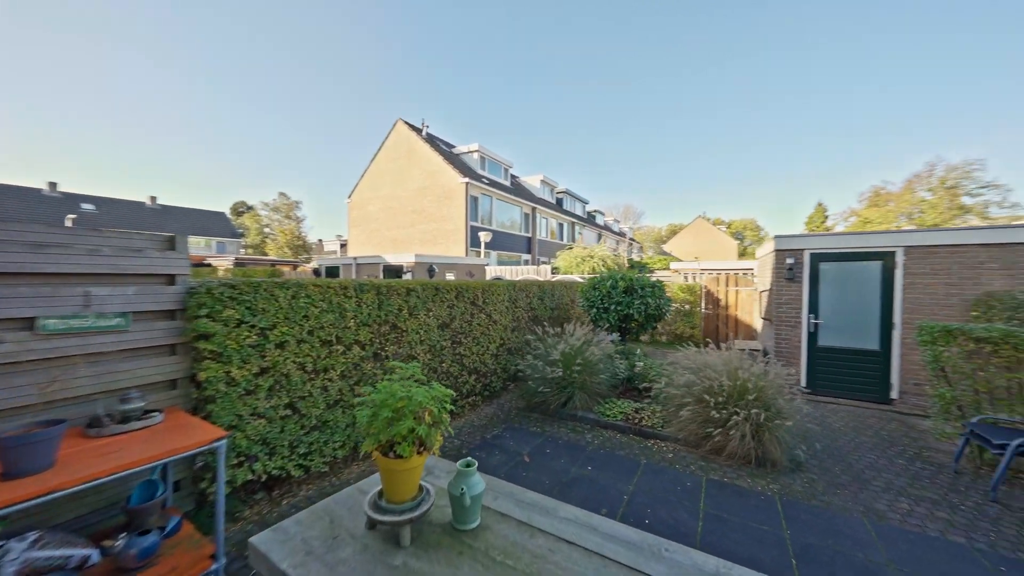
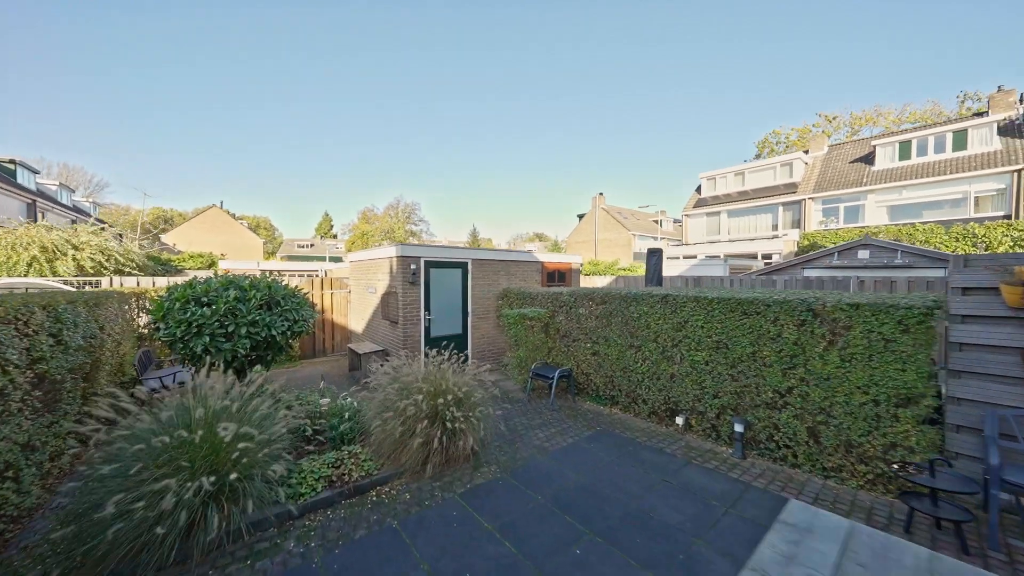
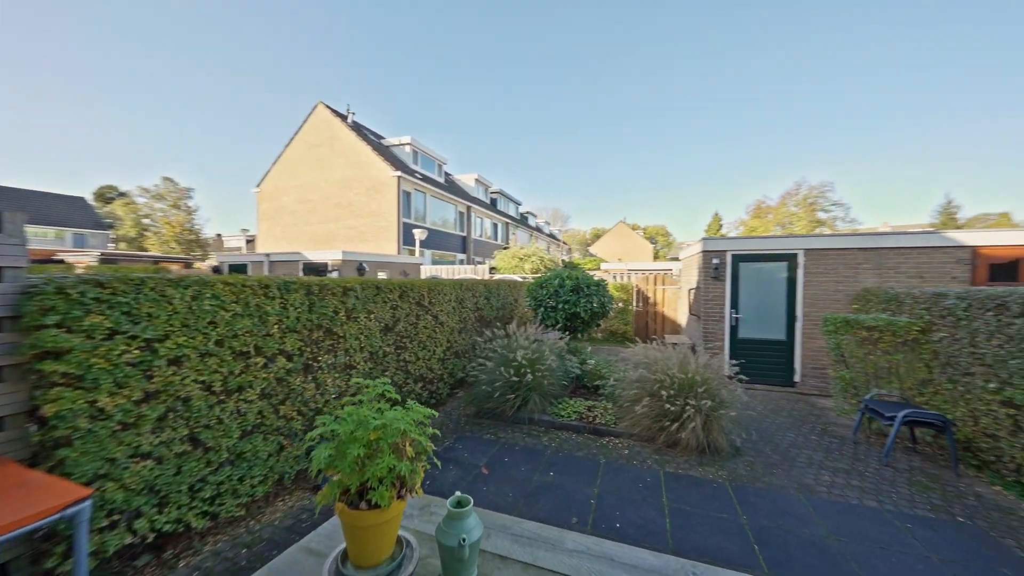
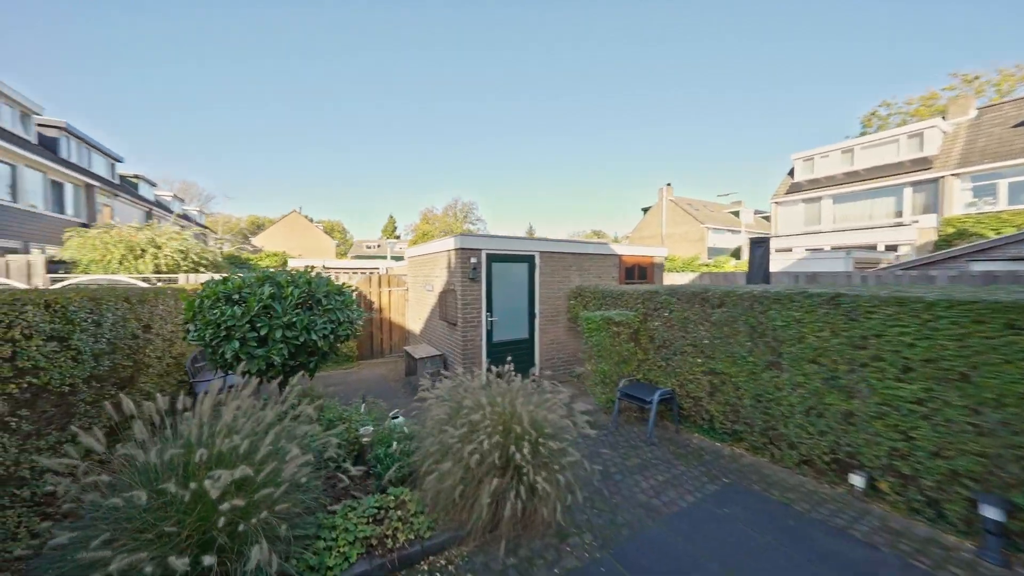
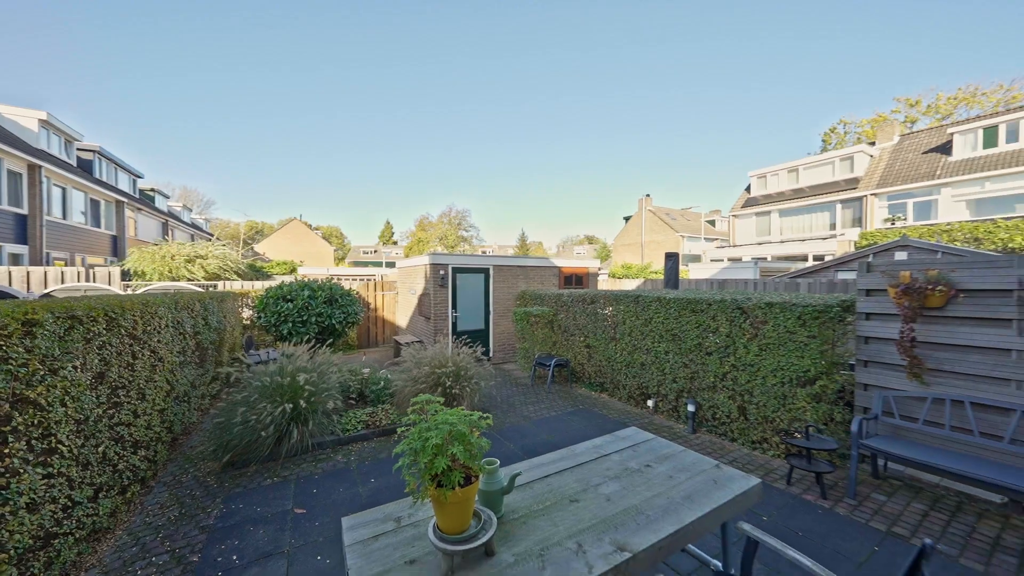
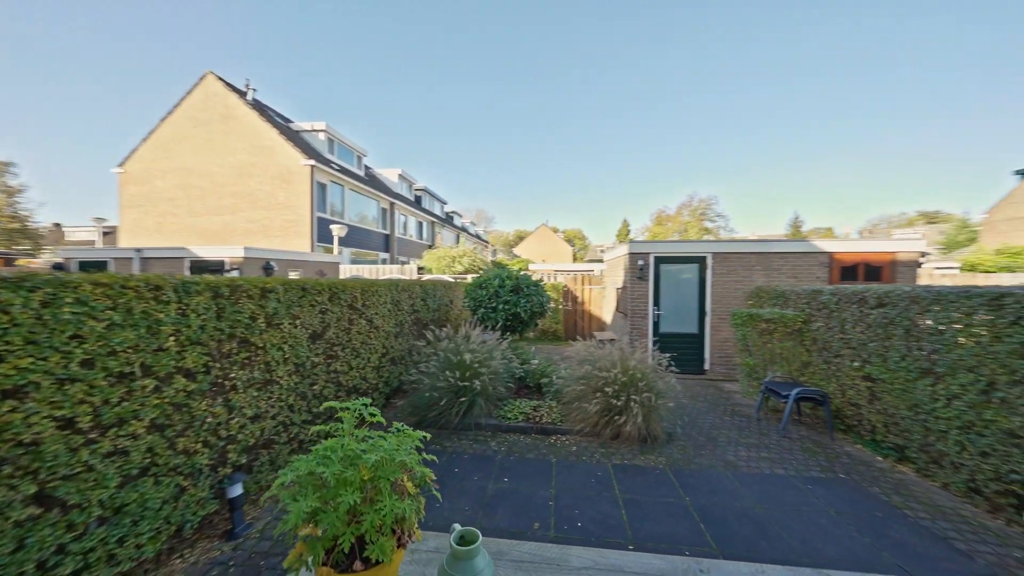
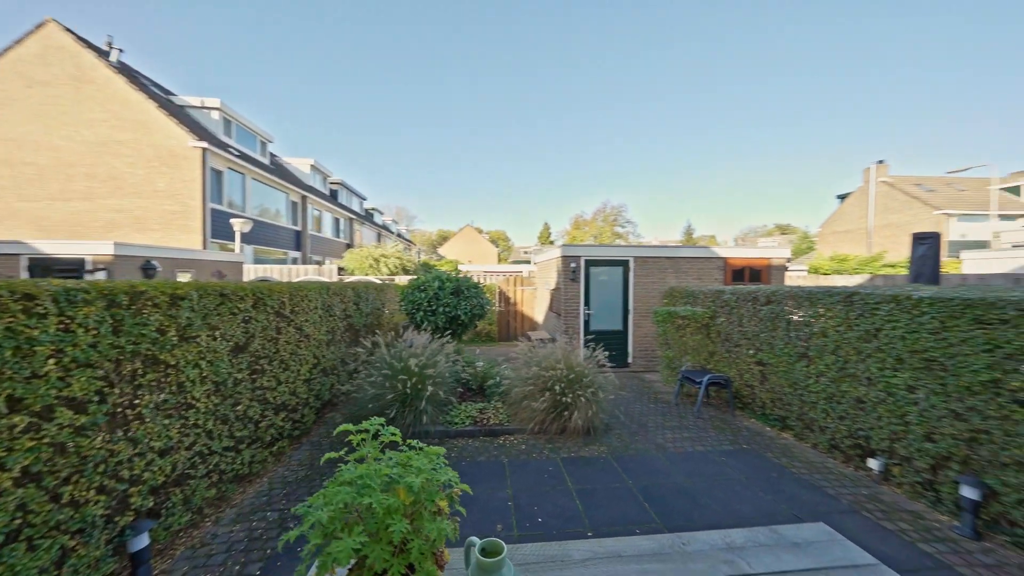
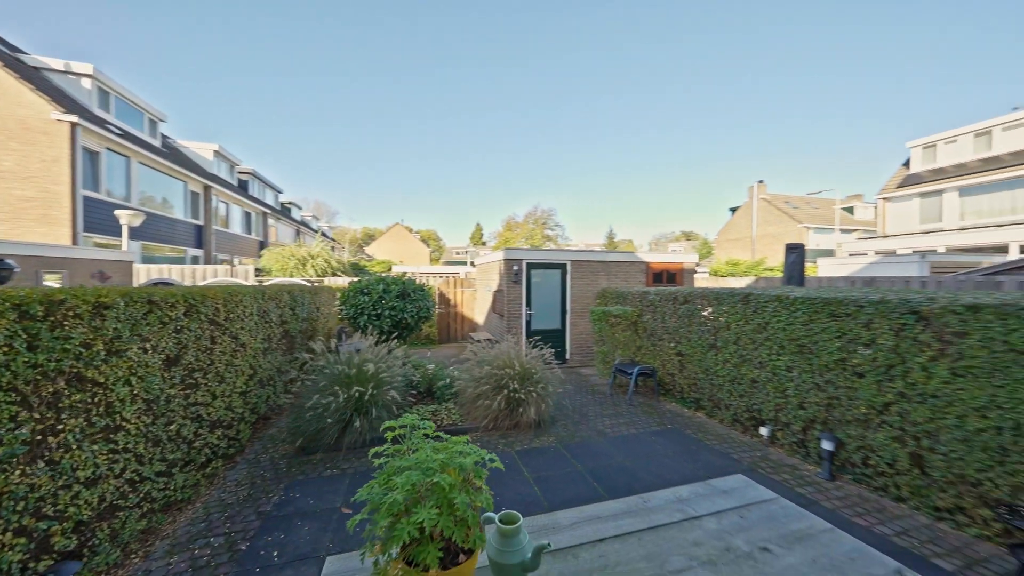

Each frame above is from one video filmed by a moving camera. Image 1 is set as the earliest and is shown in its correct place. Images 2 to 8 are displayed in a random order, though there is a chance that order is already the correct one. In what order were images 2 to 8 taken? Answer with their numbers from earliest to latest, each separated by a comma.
3, 6, 7, 8, 5, 2, 4
